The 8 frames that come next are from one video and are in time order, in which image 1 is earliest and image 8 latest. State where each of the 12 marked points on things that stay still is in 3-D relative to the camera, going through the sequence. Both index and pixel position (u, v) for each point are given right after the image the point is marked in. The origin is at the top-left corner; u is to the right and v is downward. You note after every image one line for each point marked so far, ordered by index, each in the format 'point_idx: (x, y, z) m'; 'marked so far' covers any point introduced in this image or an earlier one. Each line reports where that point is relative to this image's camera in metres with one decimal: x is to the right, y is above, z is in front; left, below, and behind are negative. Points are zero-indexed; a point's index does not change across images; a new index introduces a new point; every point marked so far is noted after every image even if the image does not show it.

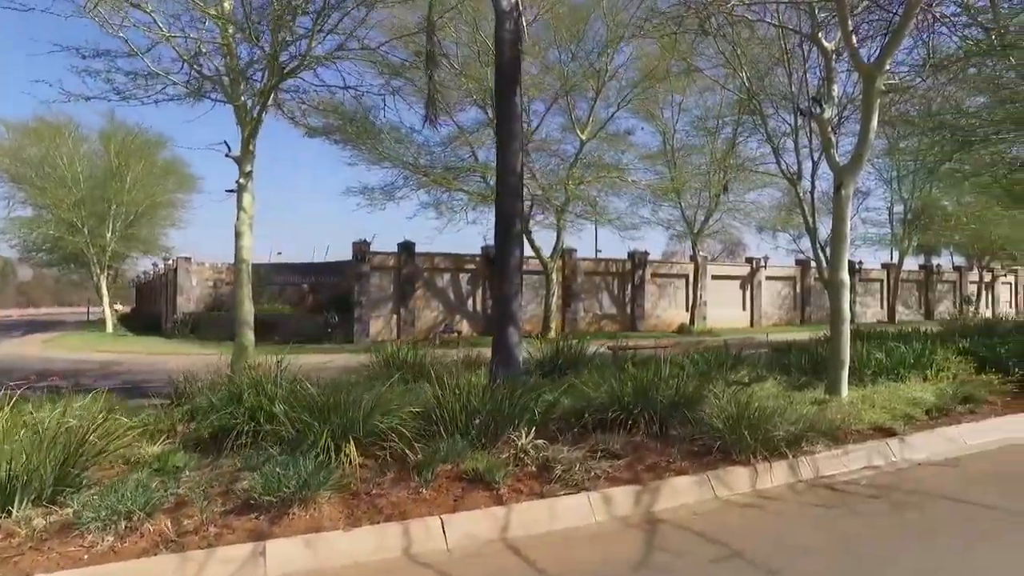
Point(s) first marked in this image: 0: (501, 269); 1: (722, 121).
0: (-0.1, +0.2, +8.6) m
1: (+6.0, +4.7, +19.8) m
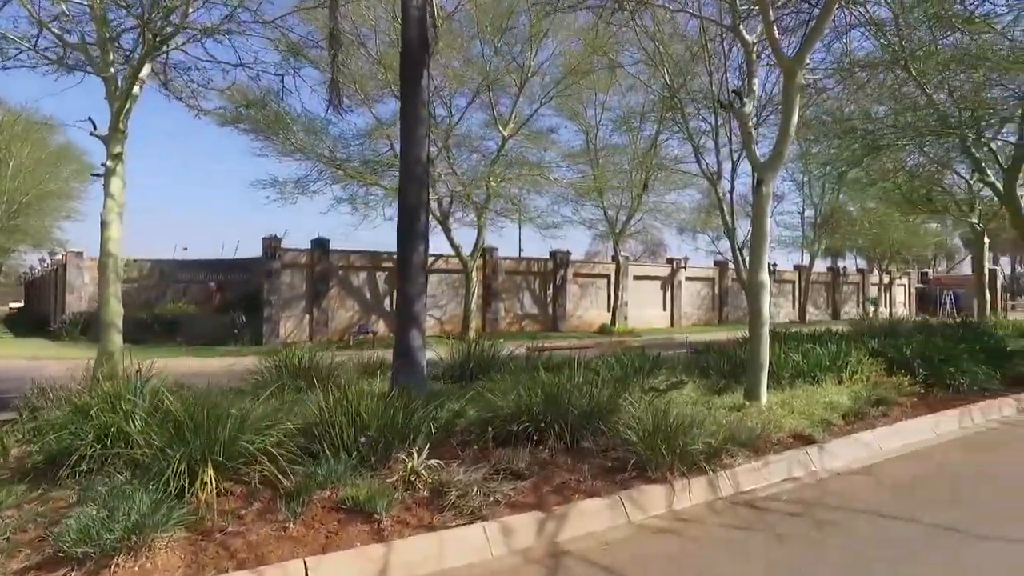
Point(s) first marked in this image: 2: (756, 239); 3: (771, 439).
0: (-1.2, +0.2, +7.8) m
1: (+3.7, +4.7, +19.6) m
2: (+2.7, +0.6, +7.7) m
3: (+2.4, -1.4, +6.4) m
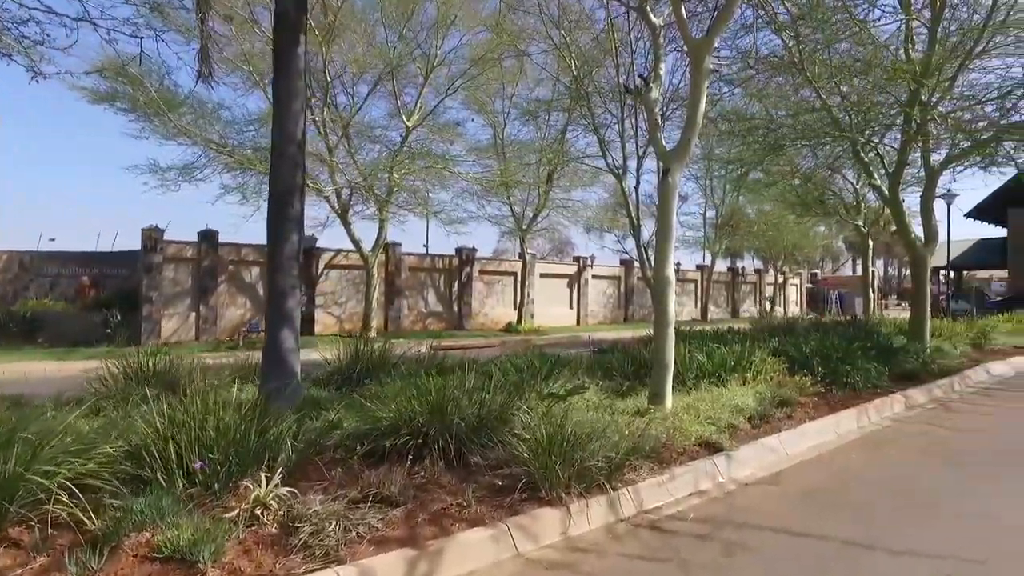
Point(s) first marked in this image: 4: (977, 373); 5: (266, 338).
0: (-2.4, +0.3, +6.9) m
1: (+1.1, +4.8, +19.2) m
2: (+1.6, +0.6, +7.3) m
3: (+1.4, -1.4, +5.9) m
4: (+8.3, -1.5, +12.3) m
5: (-2.4, -0.5, +6.9) m
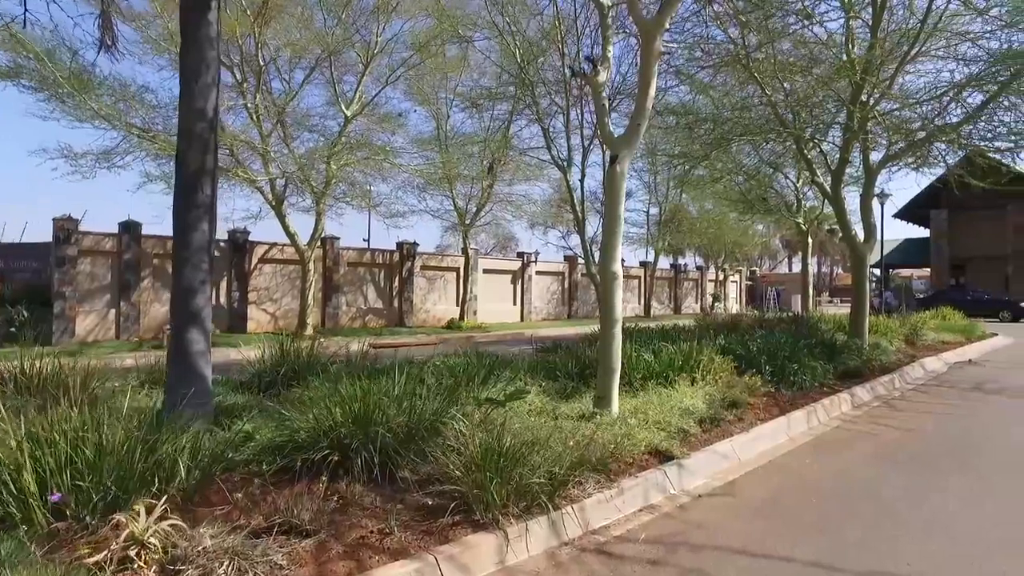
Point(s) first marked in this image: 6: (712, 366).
0: (-2.9, +0.3, +6.1) m
1: (-0.4, +4.9, +18.7) m
2: (+1.0, +0.6, +6.8) m
3: (+0.9, -1.3, +5.4) m
4: (+7.2, -1.5, +12.4) m
5: (-3.0, -0.5, +6.2) m
6: (+2.4, -1.0, +8.5) m
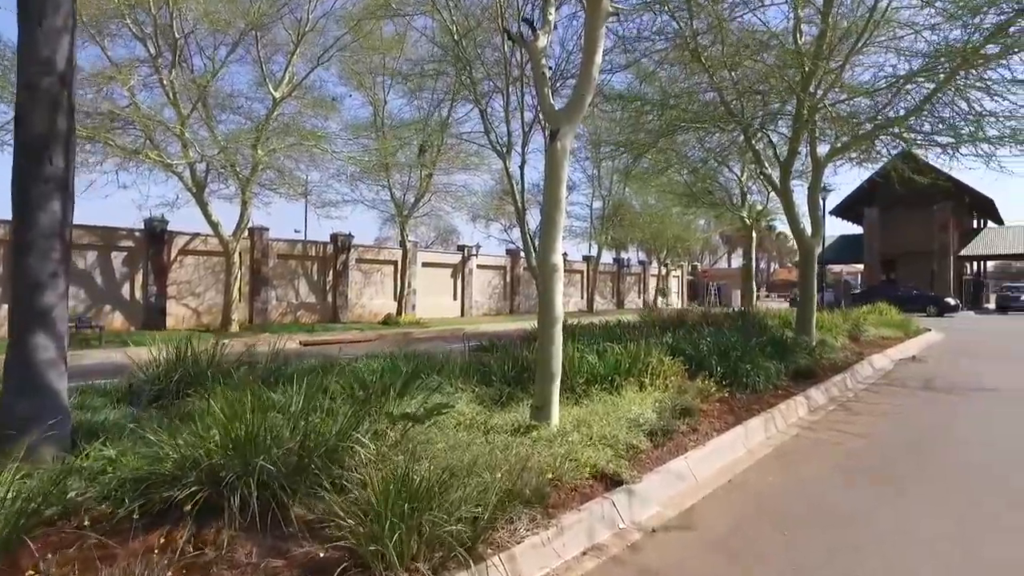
0: (-3.5, +0.4, +5.0) m
1: (-2.0, +5.0, +17.6) m
2: (+0.3, +0.7, +6.0) m
3: (+0.3, -1.3, +4.6) m
4: (+6.1, -1.4, +12.1) m
5: (-3.6, -0.4, +5.0) m
6: (+1.7, -0.9, +7.8) m
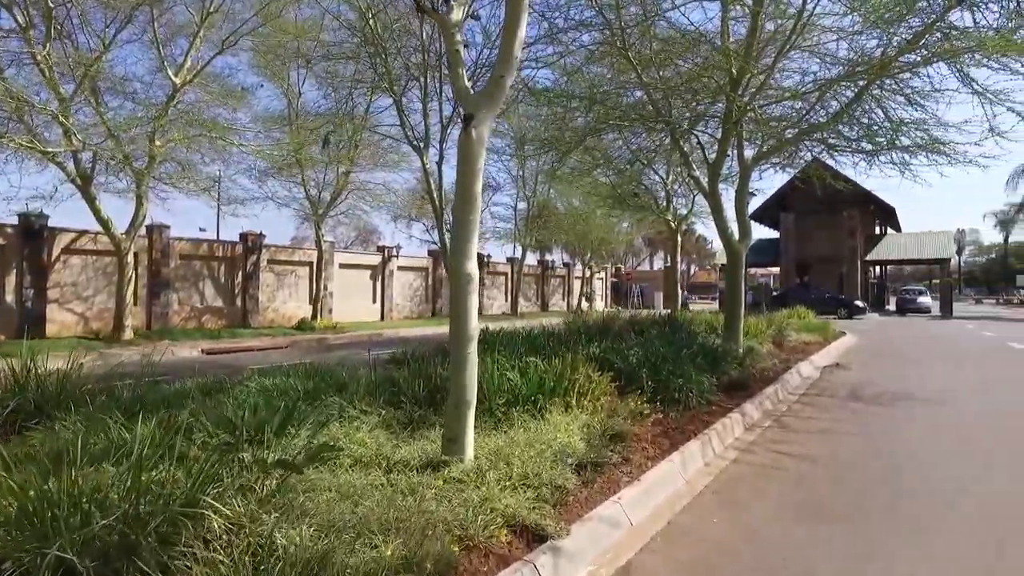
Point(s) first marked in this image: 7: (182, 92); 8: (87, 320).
0: (-4.0, +0.3, +3.7) m
1: (-3.9, +4.9, +16.5) m
2: (-0.3, +0.6, +5.2) m
3: (-0.2, -1.4, +3.8) m
4: (+4.8, -1.5, +11.8) m
5: (-4.1, -0.5, +3.8) m
6: (+0.8, -1.0, +7.1) m
7: (-9.3, +5.5, +19.5) m
8: (-11.8, -0.9, +19.3) m
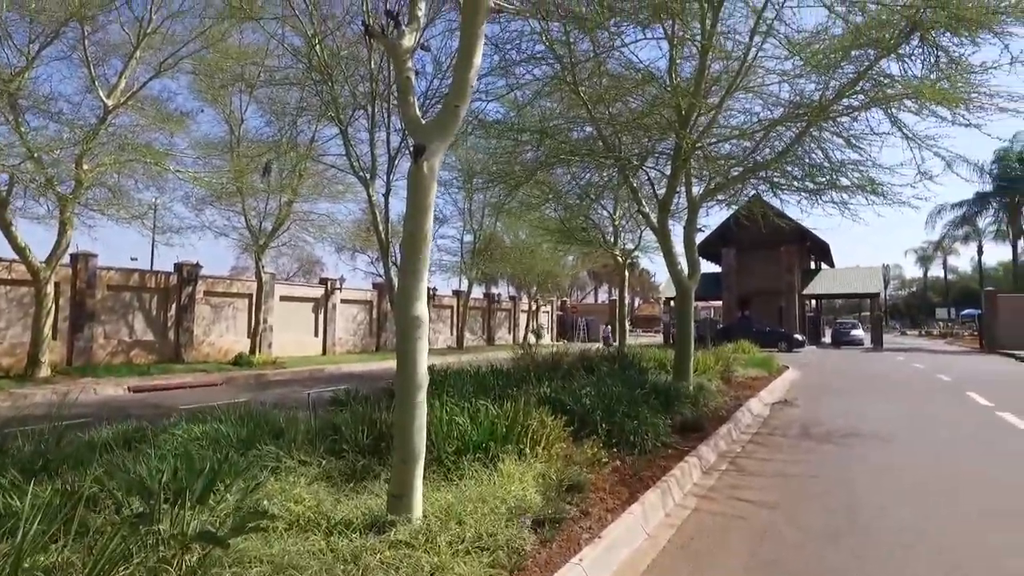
0: (-4.2, +0.1, +3.1) m
1: (-5.1, +4.2, +16.0) m
2: (-0.7, +0.3, +4.8) m
3: (-0.4, -1.6, +3.4) m
4: (+3.9, -2.1, +11.8) m
5: (-4.3, -0.7, +3.1) m
6: (+0.3, -1.4, +6.7) m
7: (-10.6, +4.6, +18.6) m
8: (-13.2, -1.7, +17.9) m
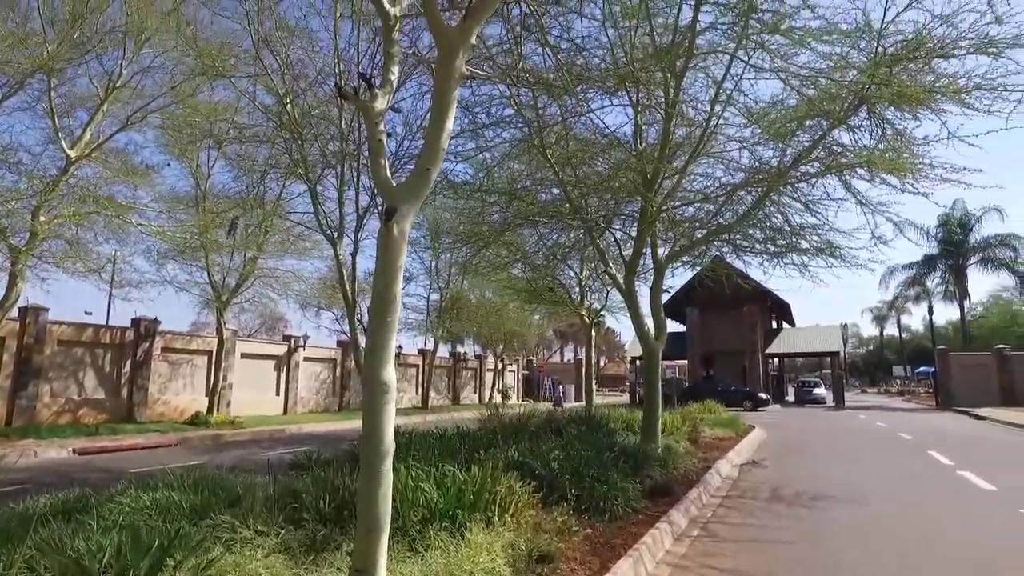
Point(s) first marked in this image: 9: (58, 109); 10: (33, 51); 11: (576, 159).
0: (-4.4, -0.2, +2.8) m
1: (-5.8, +2.8, +16.0) m
2: (-0.9, -0.1, +4.7) m
3: (-0.5, -1.9, +3.1) m
4: (+3.4, -3.1, +11.7) m
5: (-4.5, -0.9, +2.8) m
6: (0.0, -2.0, +6.5) m
7: (-11.5, +3.2, +18.4) m
8: (-14.0, -3.1, +17.0) m
9: (-10.8, +4.2, +16.6) m
10: (-11.1, +4.9, +16.1) m
11: (+1.2, +2.4, +13.0) m
